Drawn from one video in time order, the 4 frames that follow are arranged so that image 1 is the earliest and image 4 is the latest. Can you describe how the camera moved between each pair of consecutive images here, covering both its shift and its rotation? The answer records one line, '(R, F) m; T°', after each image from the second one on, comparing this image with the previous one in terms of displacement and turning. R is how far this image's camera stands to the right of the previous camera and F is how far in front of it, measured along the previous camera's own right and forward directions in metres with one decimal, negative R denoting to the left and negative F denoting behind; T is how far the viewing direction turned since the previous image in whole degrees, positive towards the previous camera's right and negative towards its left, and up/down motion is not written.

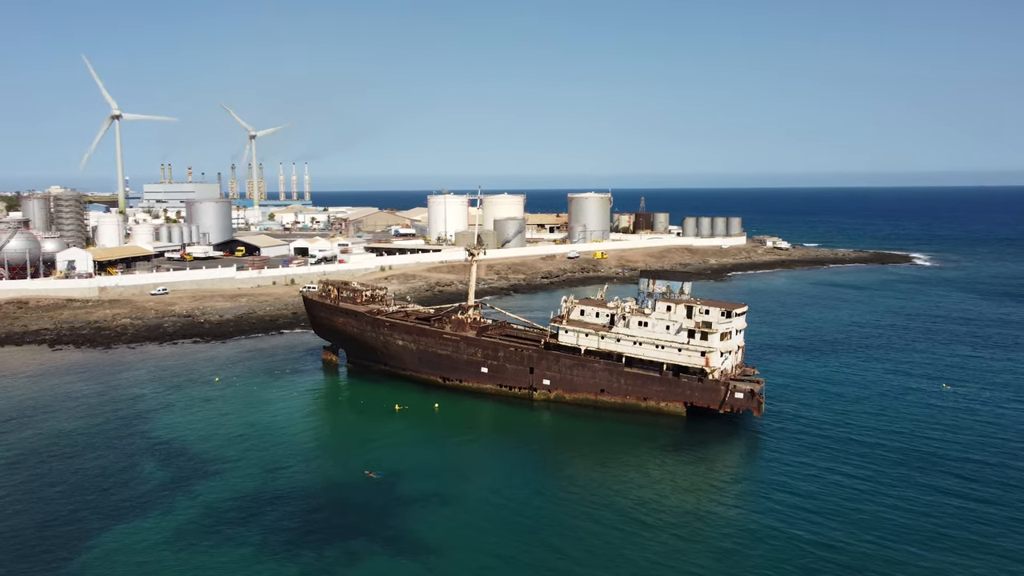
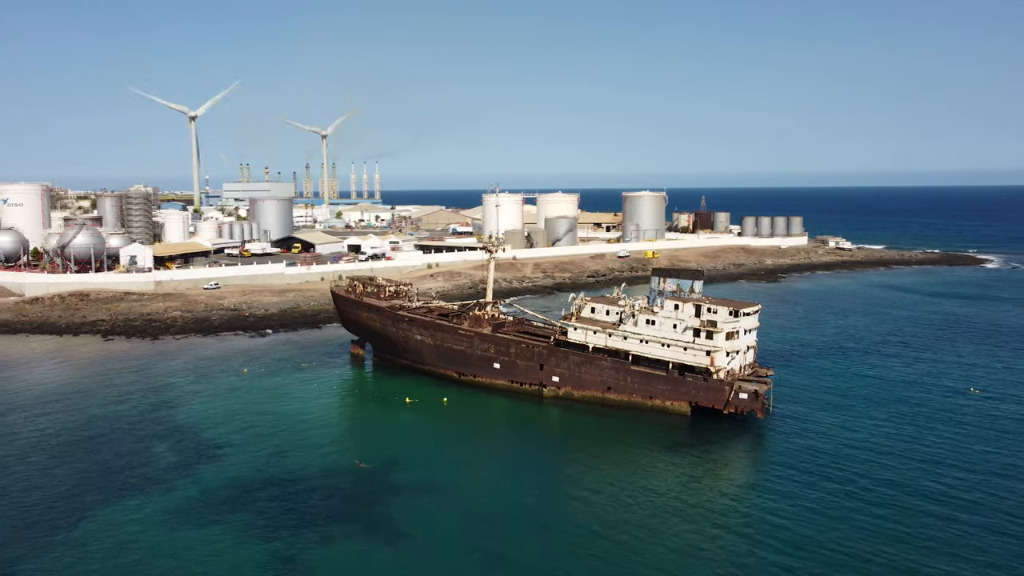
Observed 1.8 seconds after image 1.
(-9.5, -0.4) m; -2°
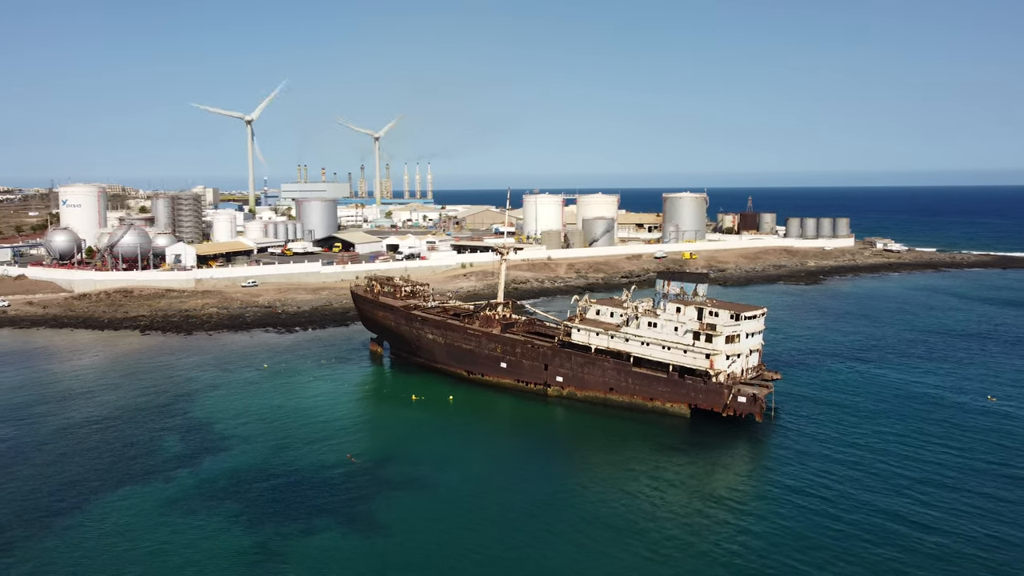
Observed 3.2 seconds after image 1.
(-7.8, -1.3) m; -2°
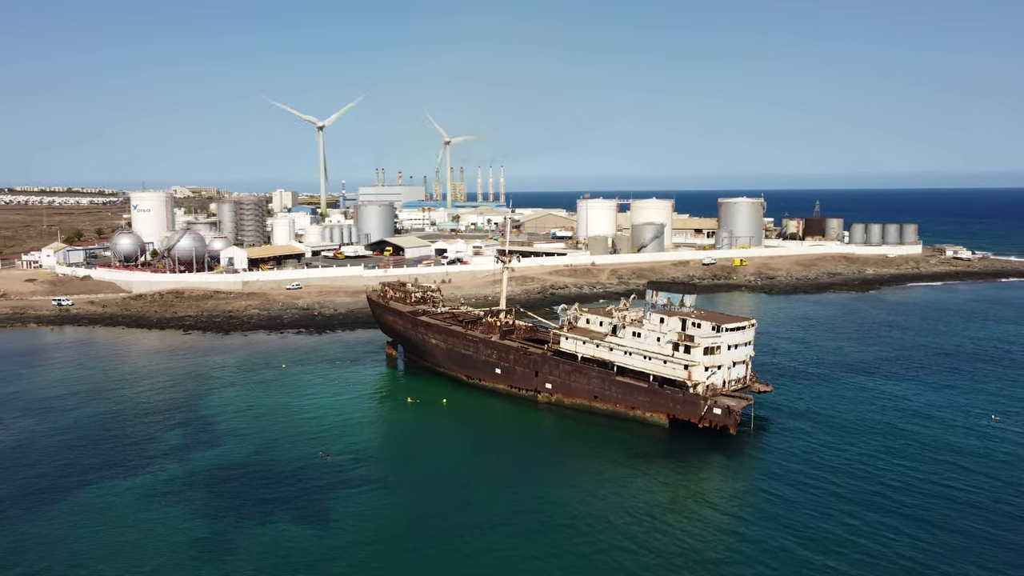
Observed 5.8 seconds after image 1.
(-17.2, -1.9) m; -1°
